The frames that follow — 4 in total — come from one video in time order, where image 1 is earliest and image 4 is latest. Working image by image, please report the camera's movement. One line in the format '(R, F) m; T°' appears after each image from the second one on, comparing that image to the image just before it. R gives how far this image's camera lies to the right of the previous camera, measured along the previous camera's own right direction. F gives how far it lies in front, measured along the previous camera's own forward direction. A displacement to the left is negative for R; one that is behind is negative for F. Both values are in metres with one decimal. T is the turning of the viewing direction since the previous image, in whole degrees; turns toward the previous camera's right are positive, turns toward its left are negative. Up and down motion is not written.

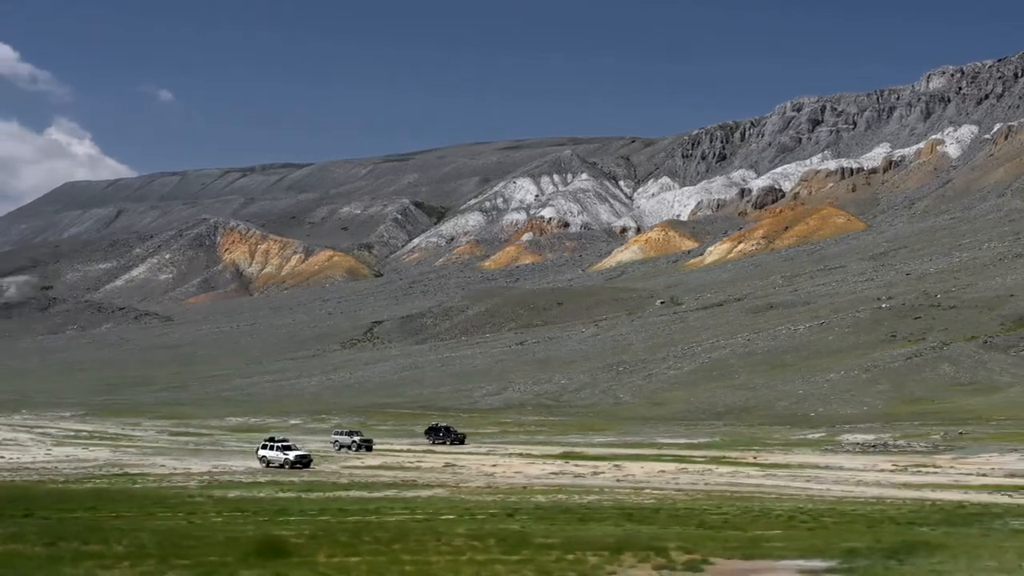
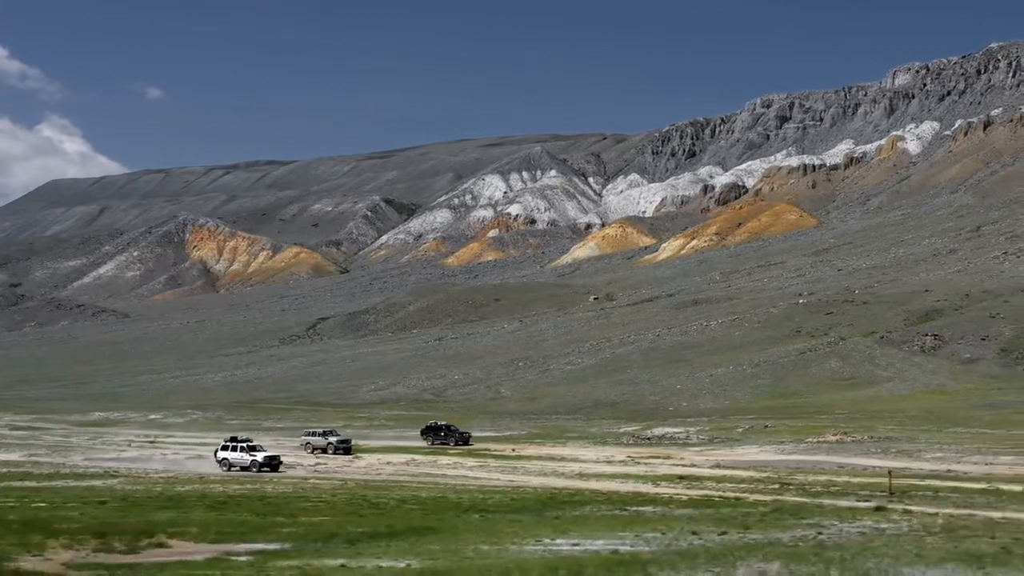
(+7.9, -0.4) m; +1°
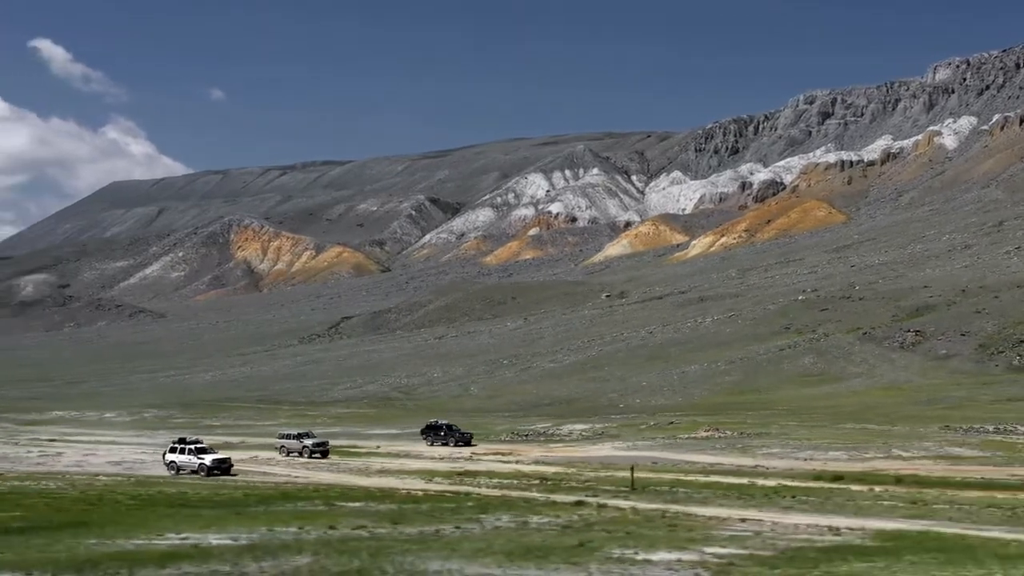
(+7.0, -0.1) m; -3°
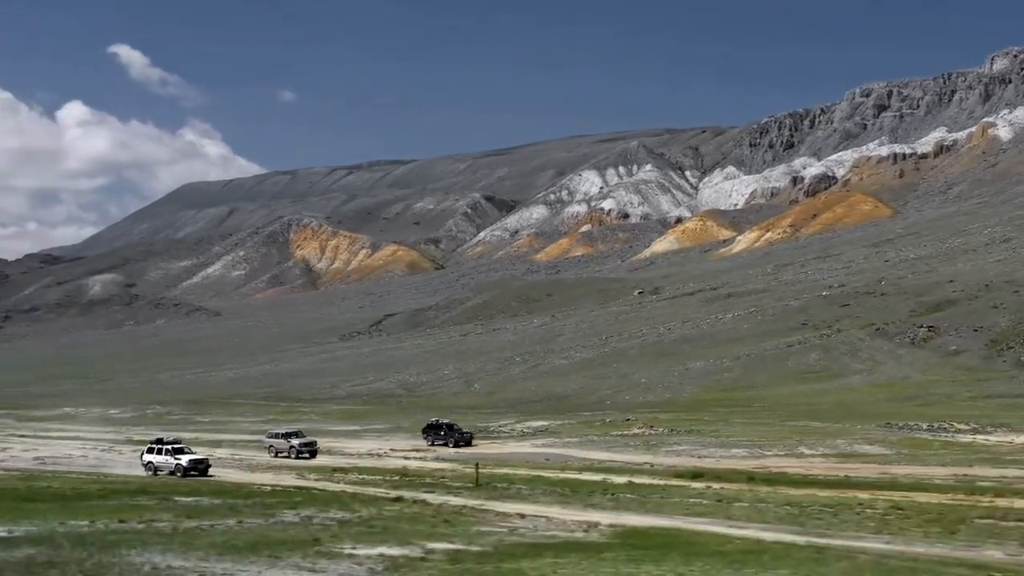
(+4.9, -0.5) m; -3°
